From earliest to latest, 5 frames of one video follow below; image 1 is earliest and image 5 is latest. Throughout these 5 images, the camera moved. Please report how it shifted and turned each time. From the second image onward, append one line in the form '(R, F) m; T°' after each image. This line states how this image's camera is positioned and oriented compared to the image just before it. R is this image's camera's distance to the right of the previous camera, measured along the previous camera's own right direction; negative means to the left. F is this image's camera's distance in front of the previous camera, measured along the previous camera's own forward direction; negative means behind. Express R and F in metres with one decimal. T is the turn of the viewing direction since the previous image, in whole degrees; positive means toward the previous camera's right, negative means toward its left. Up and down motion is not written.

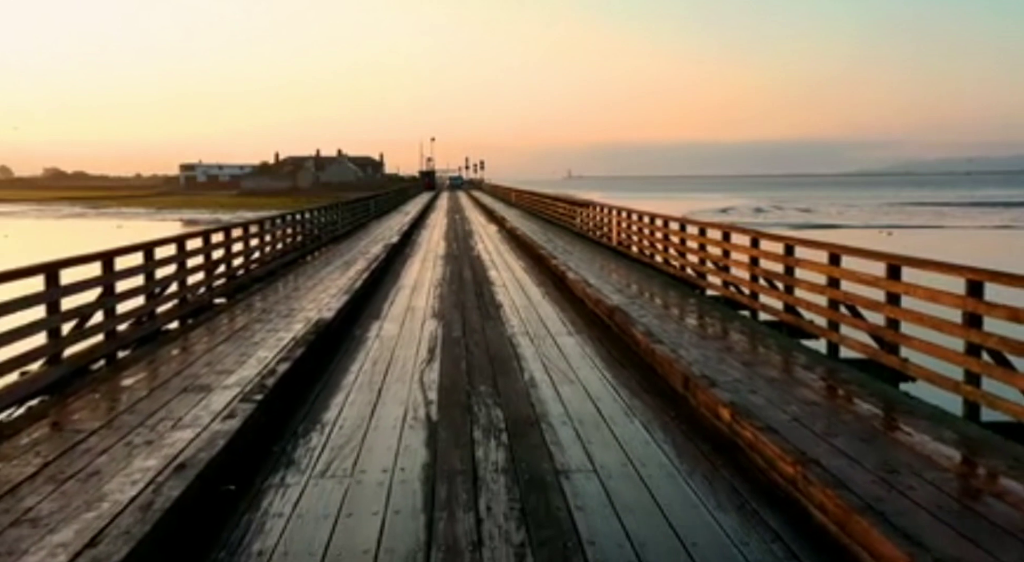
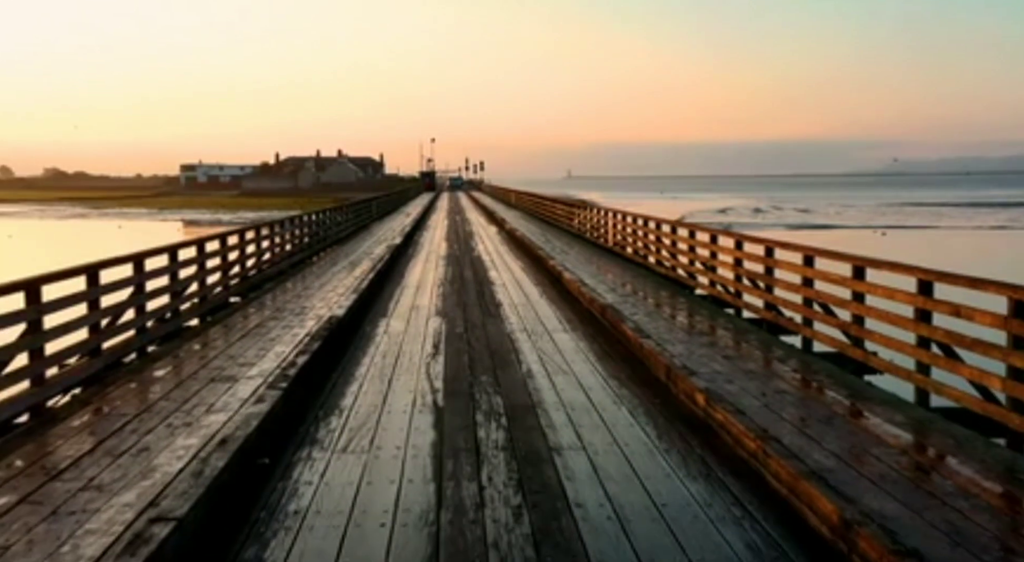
(0.0, -0.5) m; 0°
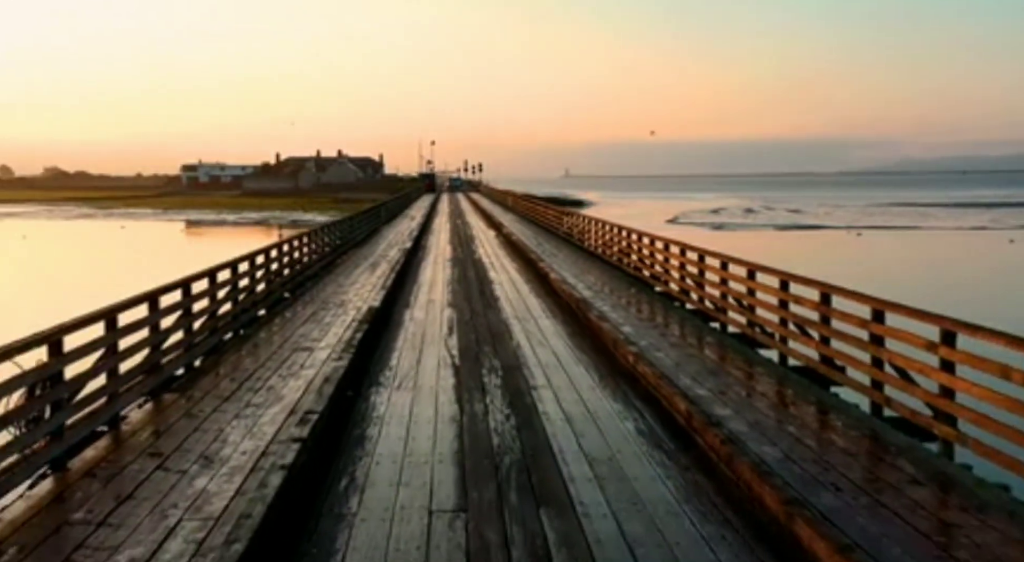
(0.0, -2.5) m; 0°
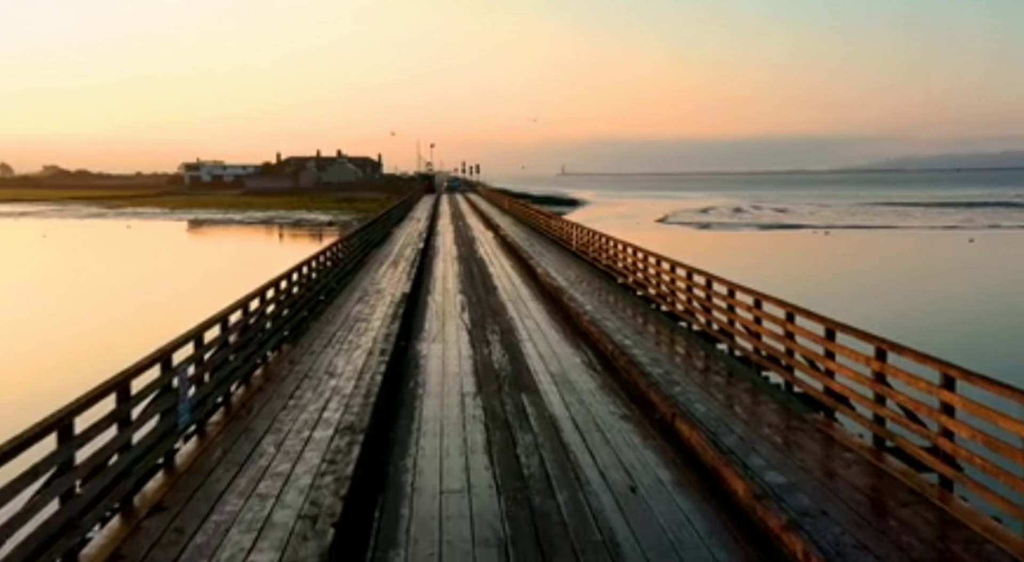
(0.0, -3.7) m; 0°
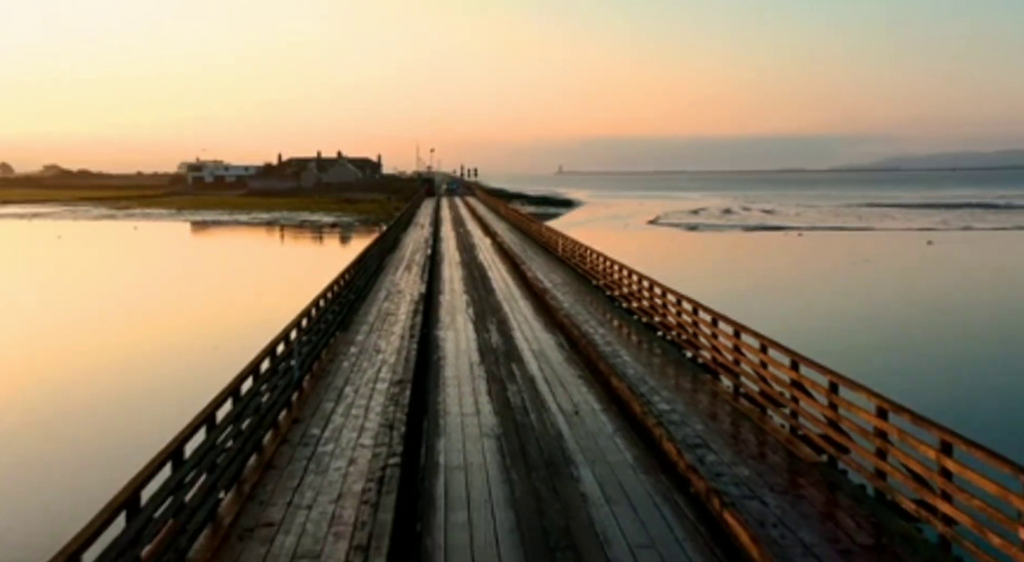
(+0.1, -3.6) m; 0°
